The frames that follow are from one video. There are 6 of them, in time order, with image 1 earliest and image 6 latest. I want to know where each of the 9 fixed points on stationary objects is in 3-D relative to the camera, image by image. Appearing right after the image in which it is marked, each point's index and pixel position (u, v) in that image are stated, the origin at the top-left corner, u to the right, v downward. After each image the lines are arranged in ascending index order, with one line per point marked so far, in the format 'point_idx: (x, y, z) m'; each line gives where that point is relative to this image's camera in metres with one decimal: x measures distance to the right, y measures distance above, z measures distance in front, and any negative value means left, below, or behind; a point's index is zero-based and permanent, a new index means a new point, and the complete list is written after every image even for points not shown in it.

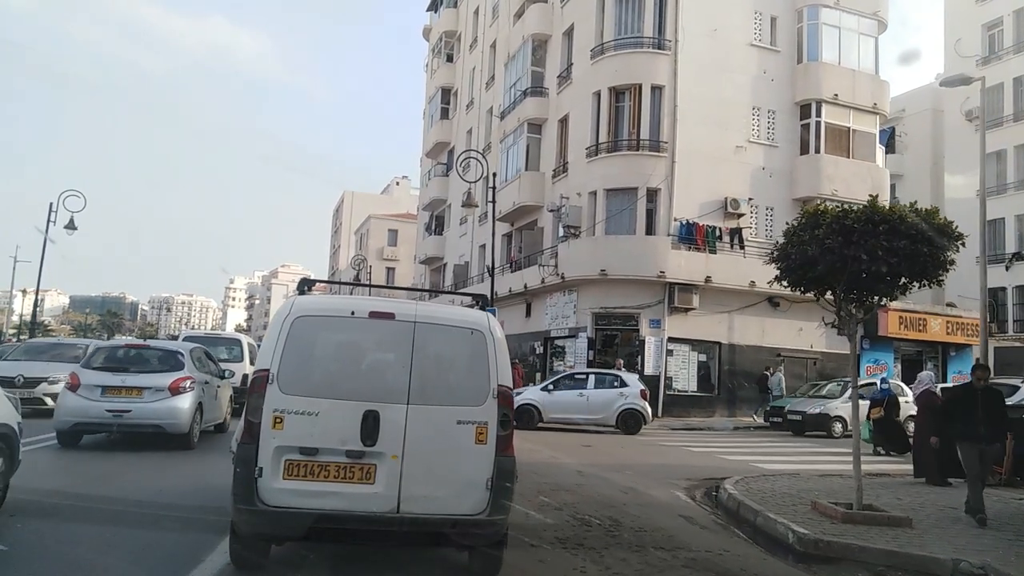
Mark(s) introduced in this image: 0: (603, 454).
0: (+1.6, -2.9, +14.0) m
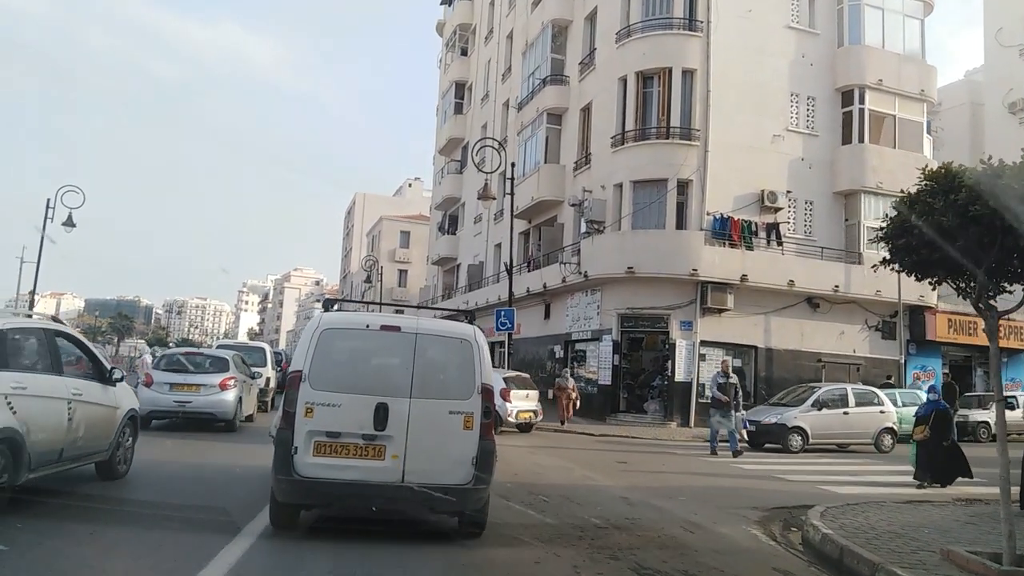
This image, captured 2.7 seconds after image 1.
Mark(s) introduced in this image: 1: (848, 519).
0: (+2.0, -2.8, +12.1) m
1: (+3.3, -2.3, +7.8) m
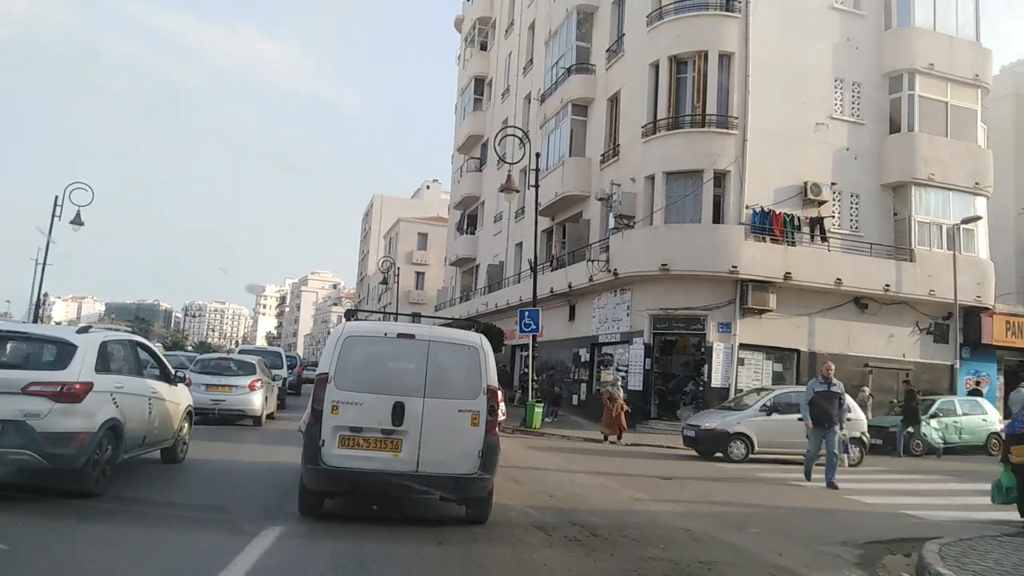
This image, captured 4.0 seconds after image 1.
0: (+2.4, -2.7, +10.5) m
1: (+3.6, -2.1, +6.2) m
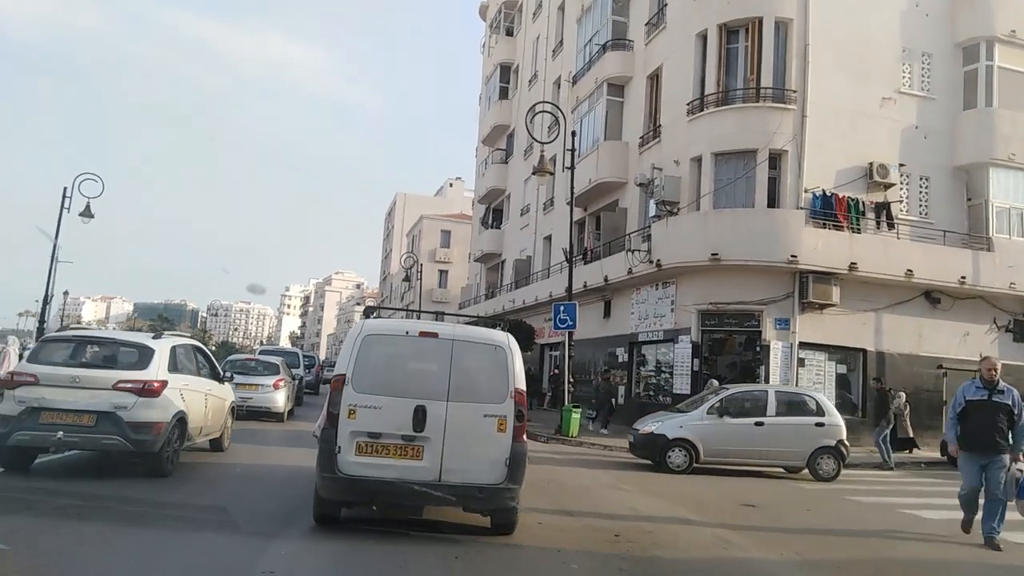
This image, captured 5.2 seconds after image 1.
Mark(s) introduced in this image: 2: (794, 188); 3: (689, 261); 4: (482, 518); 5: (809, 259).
0: (+2.9, -2.5, +8.4) m
1: (+4.0, -1.9, +4.0) m
2: (+7.0, +2.5, +19.8) m
3: (+4.3, +0.7, +19.6) m
4: (-0.4, -2.8, +9.9) m
5: (+7.1, +0.7, +19.0) m
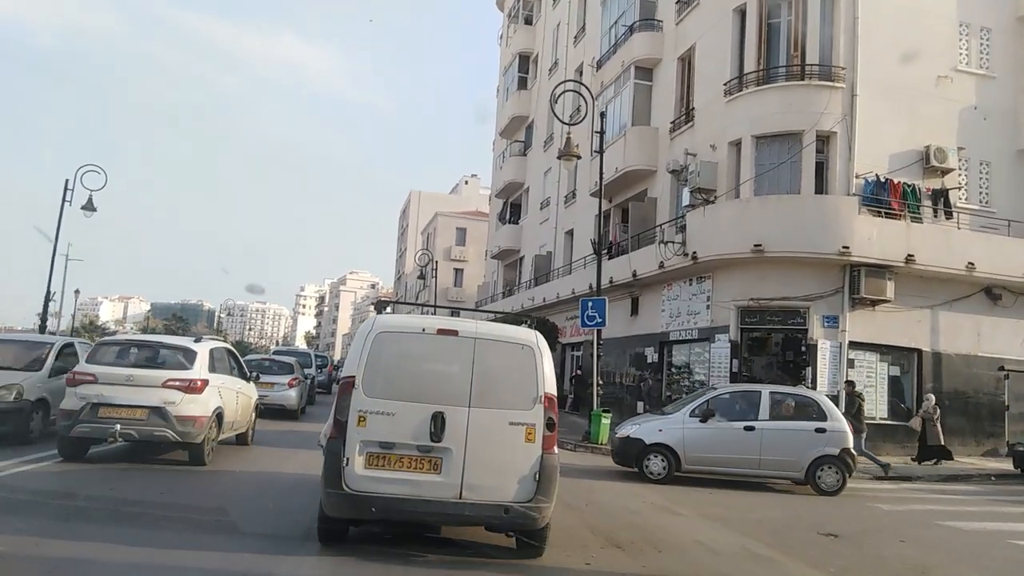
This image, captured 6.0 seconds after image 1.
0: (+3.3, -2.3, +6.8) m
1: (+4.3, -1.8, +2.4) m
2: (+7.6, +2.6, +18.2) m
3: (+4.9, +0.8, +18.0) m
4: (0.0, -2.7, +8.4) m
5: (+7.6, +0.8, +17.3) m
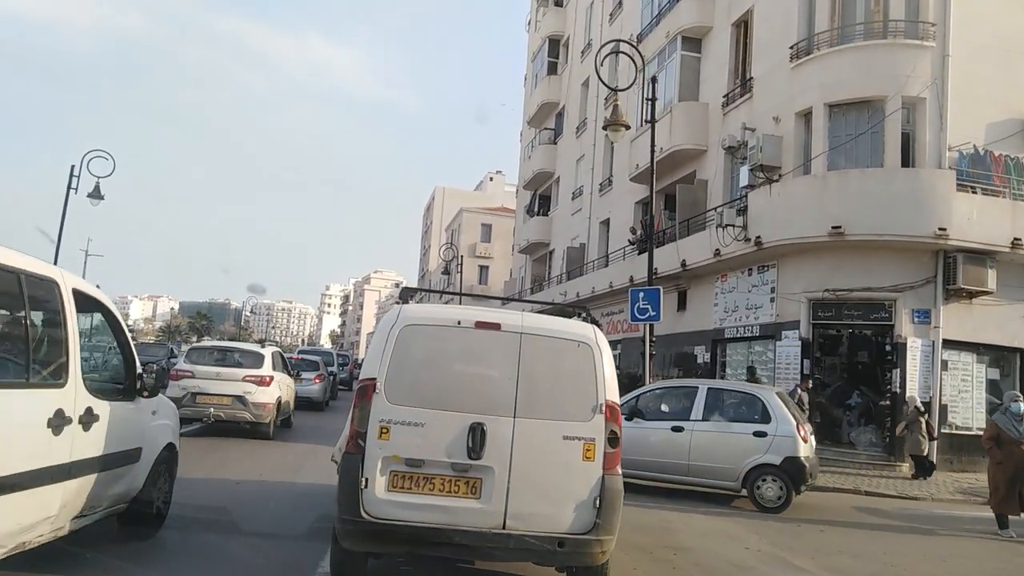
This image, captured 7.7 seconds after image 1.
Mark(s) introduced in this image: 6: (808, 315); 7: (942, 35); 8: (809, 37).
0: (+3.7, -2.1, +4.5) m
1: (+4.6, -1.6, +0.1) m
2: (+8.3, +2.8, +15.7) m
3: (+5.6, +1.0, +15.6) m
4: (+0.5, -2.5, +6.2) m
5: (+8.3, +1.0, +14.9) m
6: (+6.0, -0.5, +16.0) m
7: (+8.6, +5.1, +16.0) m
8: (+6.4, +5.4, +17.1) m
